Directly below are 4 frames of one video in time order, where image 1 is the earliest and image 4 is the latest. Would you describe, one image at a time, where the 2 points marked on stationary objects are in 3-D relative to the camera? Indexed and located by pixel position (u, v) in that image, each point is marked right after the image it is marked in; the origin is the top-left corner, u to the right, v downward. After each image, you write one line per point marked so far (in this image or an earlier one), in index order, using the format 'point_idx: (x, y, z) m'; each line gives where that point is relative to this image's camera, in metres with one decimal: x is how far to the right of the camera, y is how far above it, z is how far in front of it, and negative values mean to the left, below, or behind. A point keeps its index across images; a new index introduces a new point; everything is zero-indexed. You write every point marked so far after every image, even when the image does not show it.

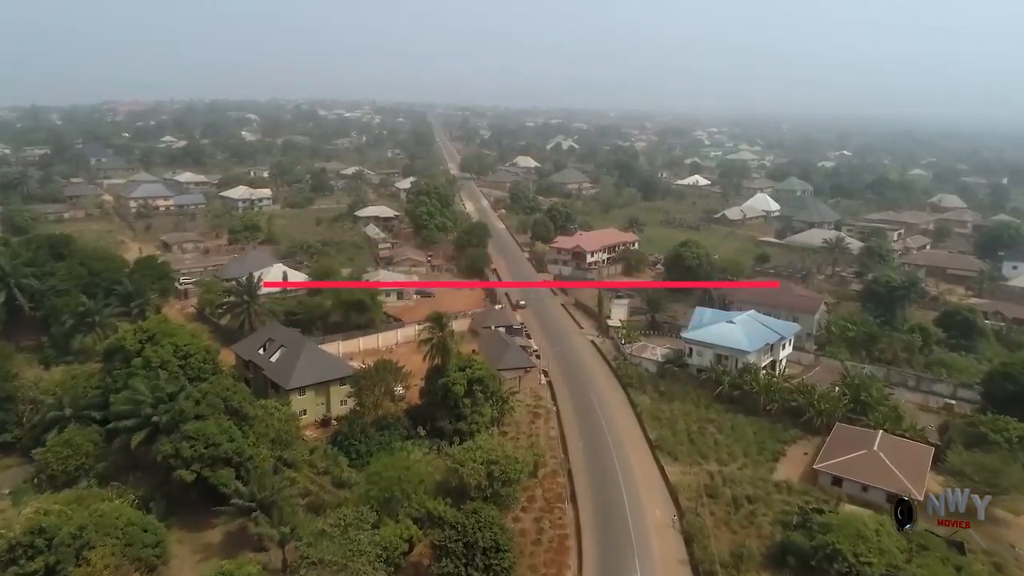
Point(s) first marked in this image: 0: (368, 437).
0: (-3.9, -4.1, +19.0) m
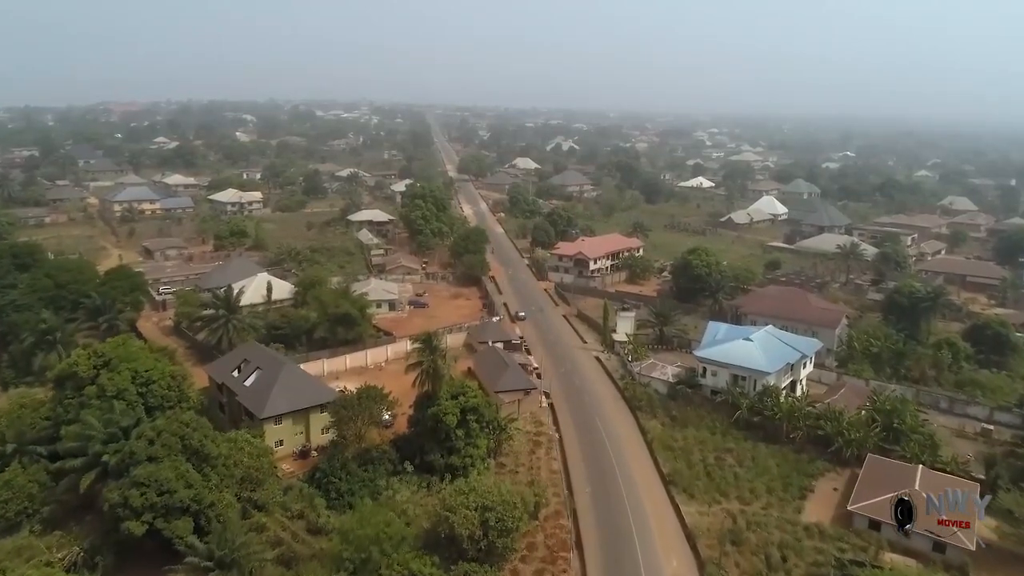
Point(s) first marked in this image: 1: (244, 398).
0: (-4.0, -4.6, +17.0) m
1: (-7.5, -3.1, +19.3) m
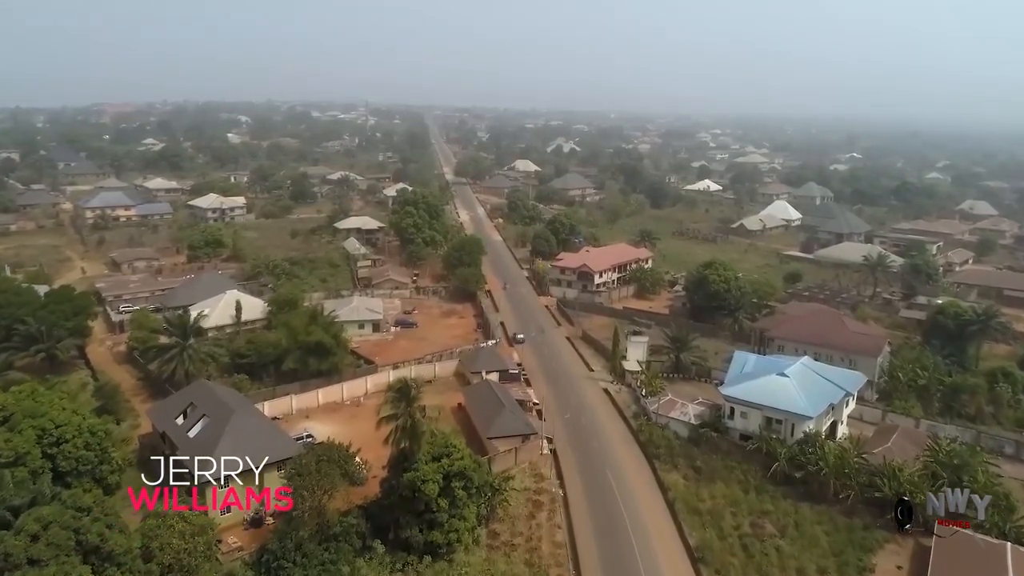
0: (-4.1, -5.3, +13.8) m
1: (-7.6, -3.8, +16.1) m
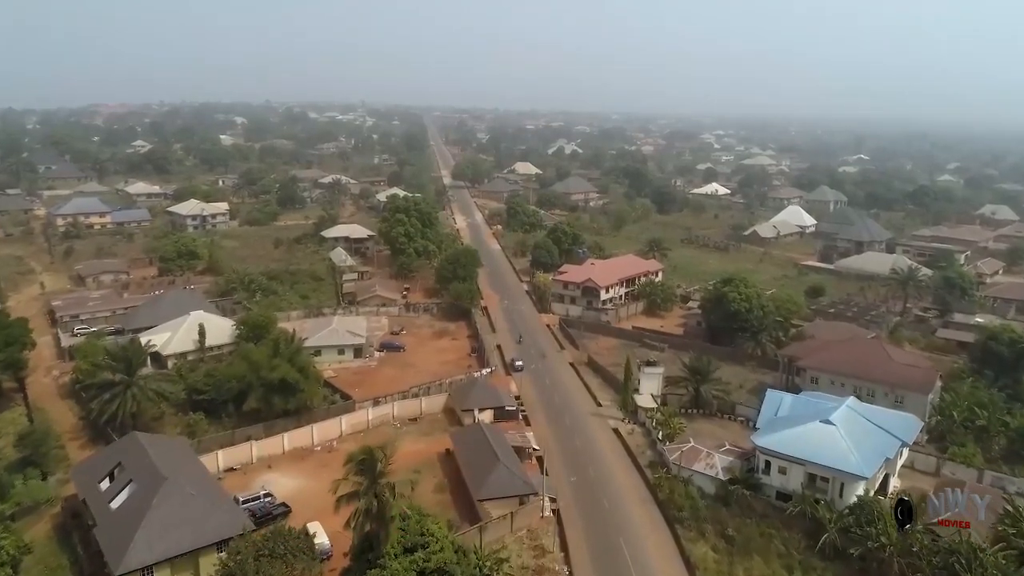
0: (-4.2, -6.1, +10.7) m
1: (-7.7, -4.6, +13.0) m
